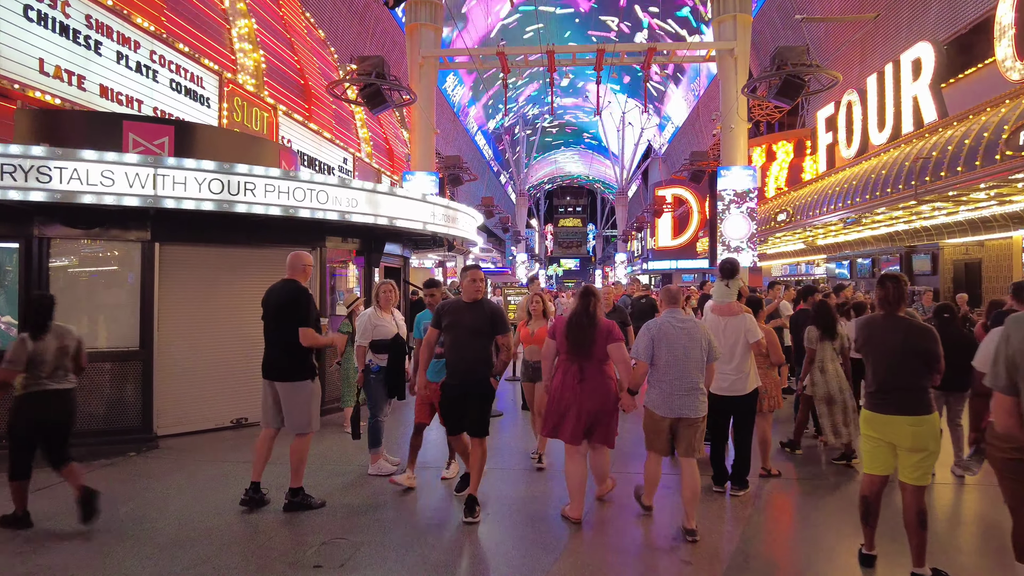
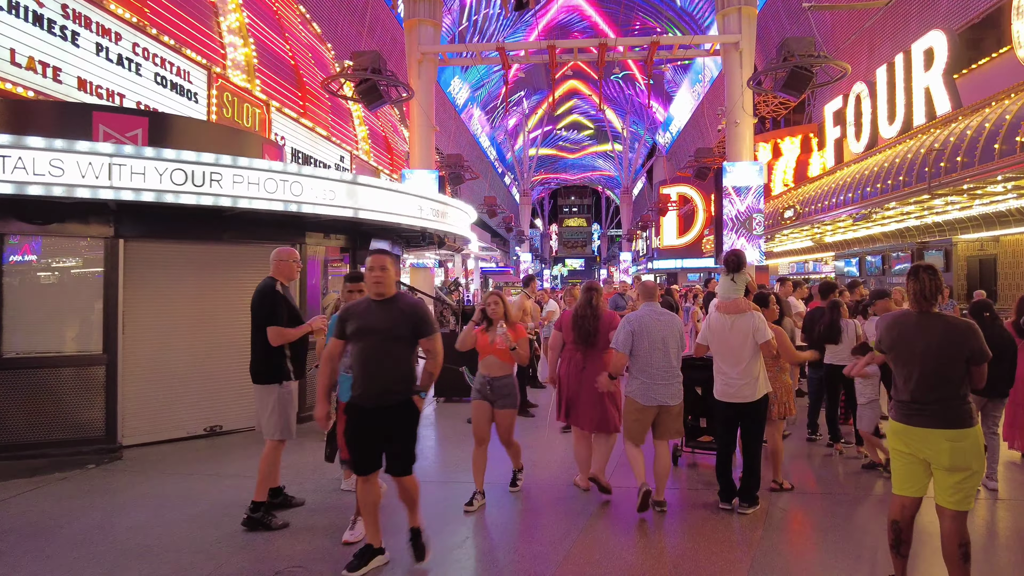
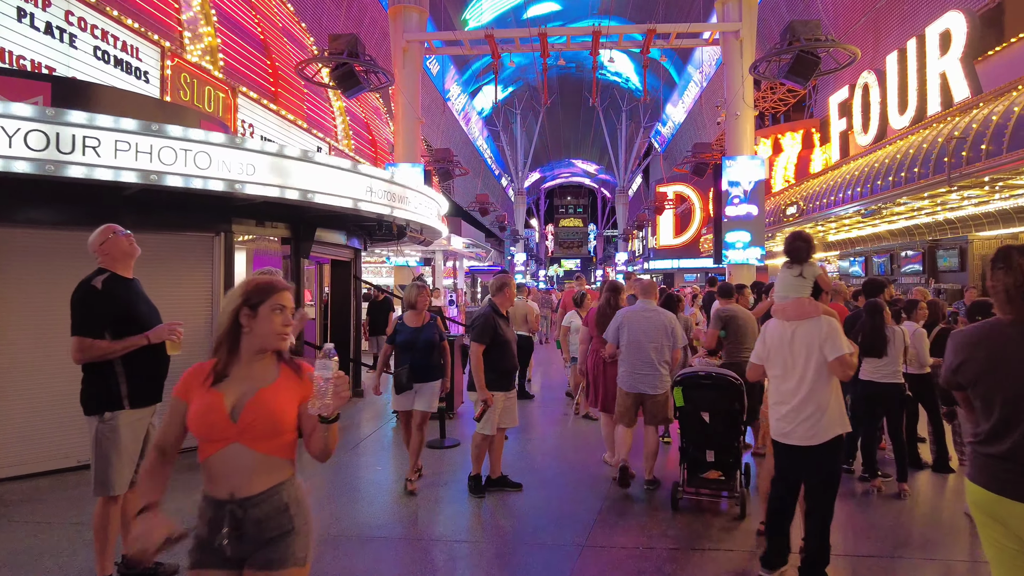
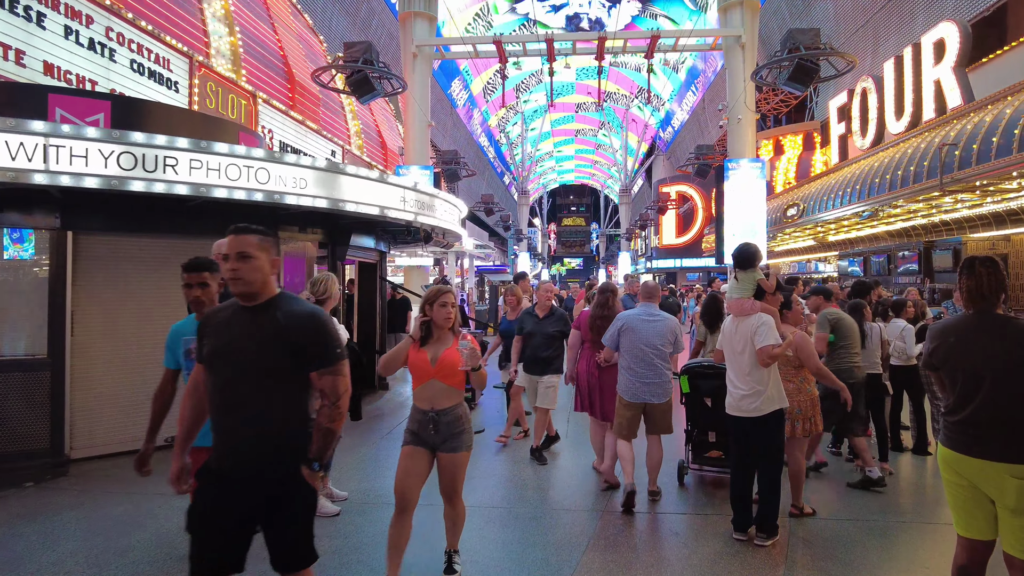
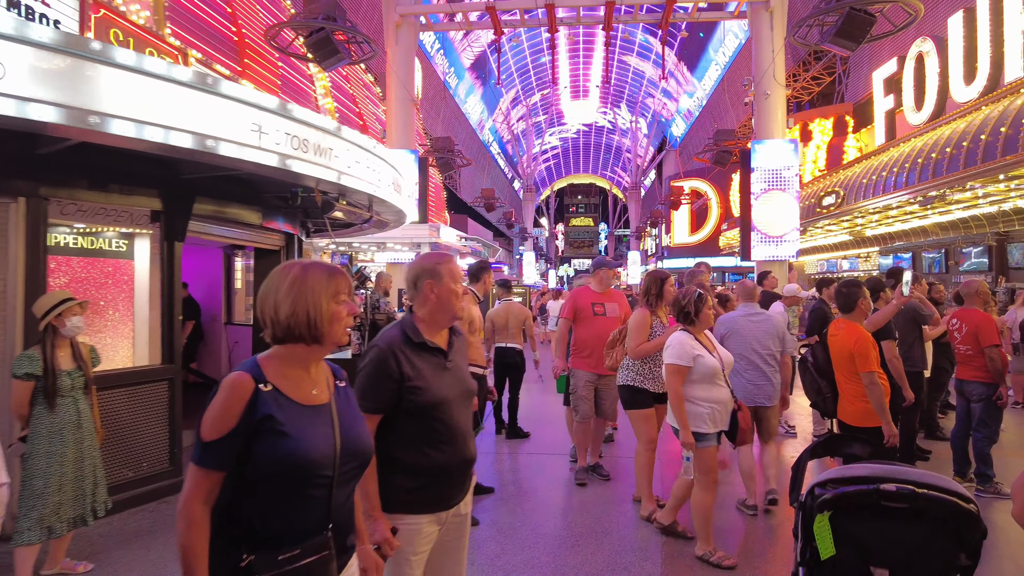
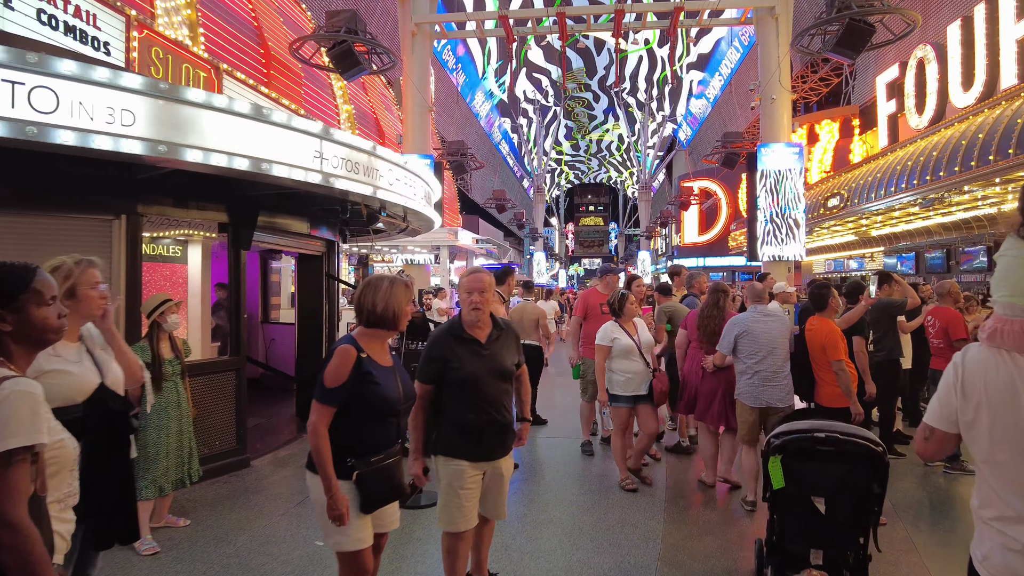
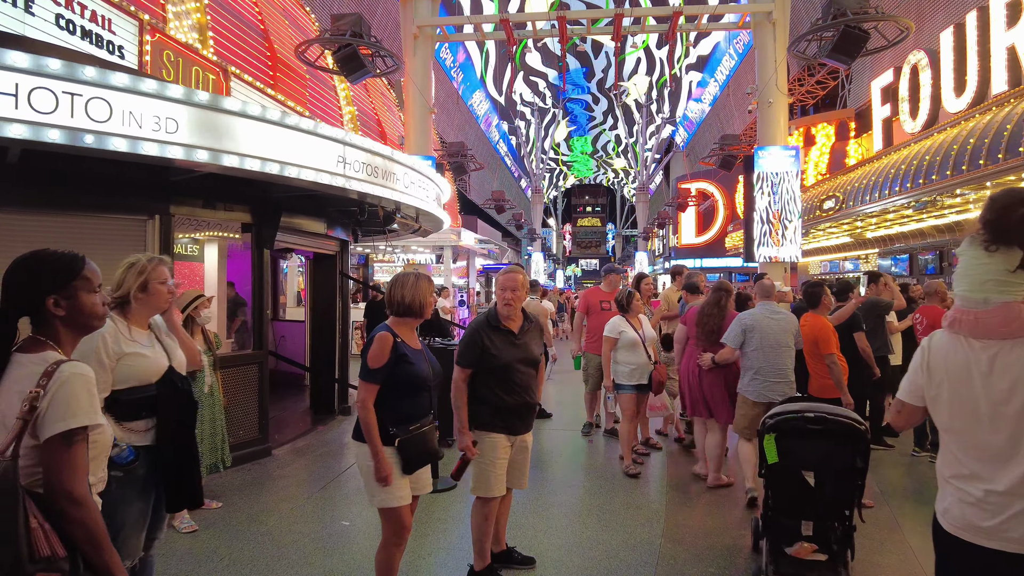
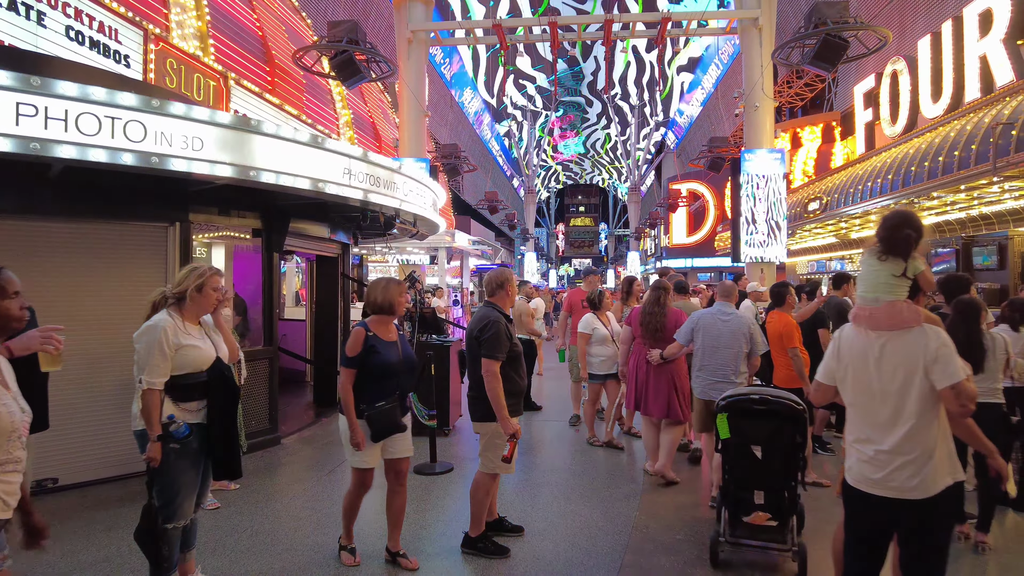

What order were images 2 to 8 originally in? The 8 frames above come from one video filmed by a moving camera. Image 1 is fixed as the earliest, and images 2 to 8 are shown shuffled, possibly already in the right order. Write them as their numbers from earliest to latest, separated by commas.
2, 4, 3, 8, 7, 6, 5
